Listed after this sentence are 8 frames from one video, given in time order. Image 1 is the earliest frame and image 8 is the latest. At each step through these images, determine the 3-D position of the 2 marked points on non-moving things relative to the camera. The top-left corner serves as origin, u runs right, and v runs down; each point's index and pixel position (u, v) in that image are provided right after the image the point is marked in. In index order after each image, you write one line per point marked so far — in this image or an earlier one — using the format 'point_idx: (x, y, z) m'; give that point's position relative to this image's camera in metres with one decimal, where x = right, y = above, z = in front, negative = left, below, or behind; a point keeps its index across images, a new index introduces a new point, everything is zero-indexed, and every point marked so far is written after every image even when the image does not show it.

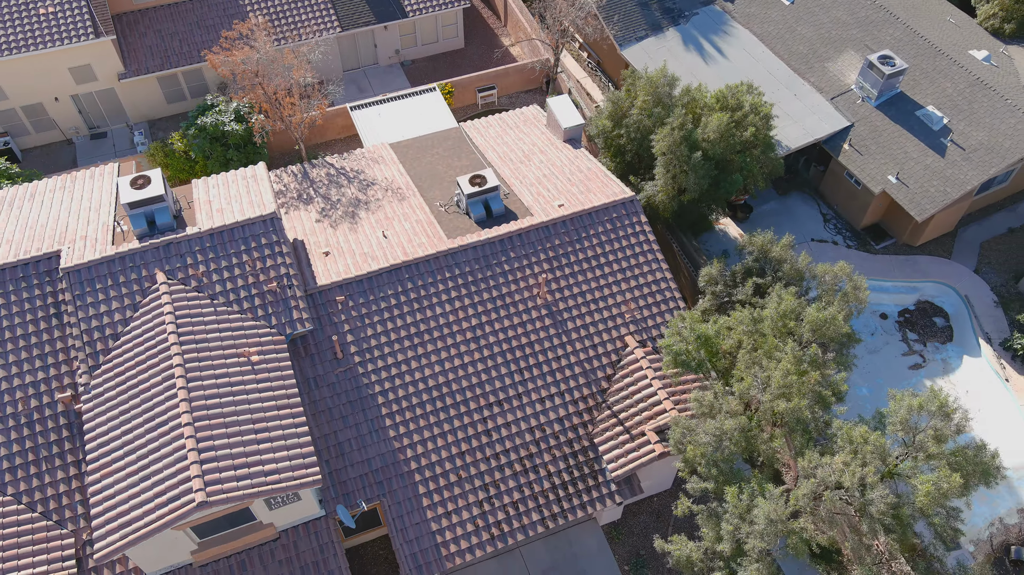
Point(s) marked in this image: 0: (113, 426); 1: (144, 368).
0: (-9.1, -3.1, +18.6) m
1: (-8.6, -1.8, +18.9) m
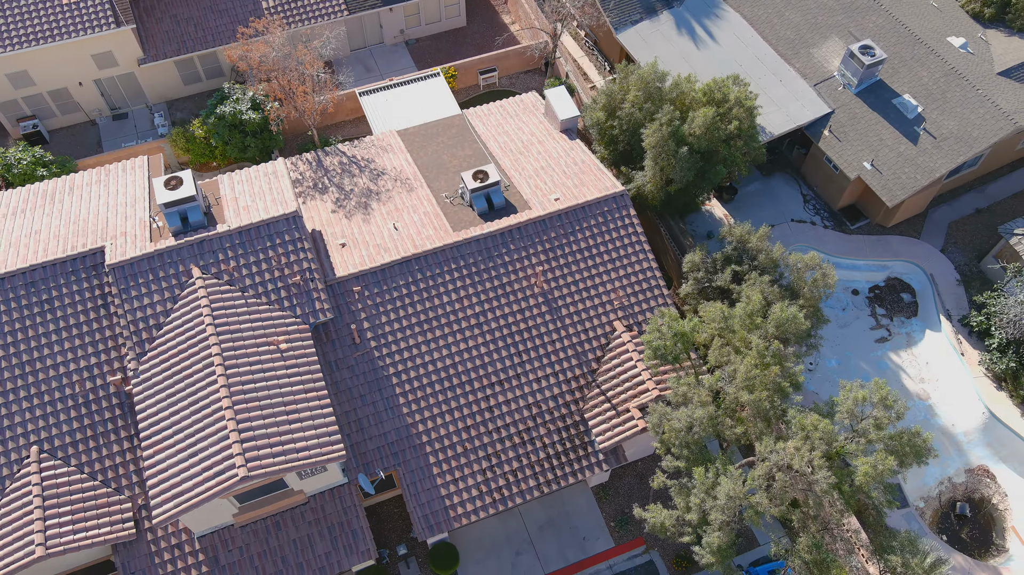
0: (-9.2, -3.1, +21.2) m
1: (-8.6, -1.7, +21.4) m
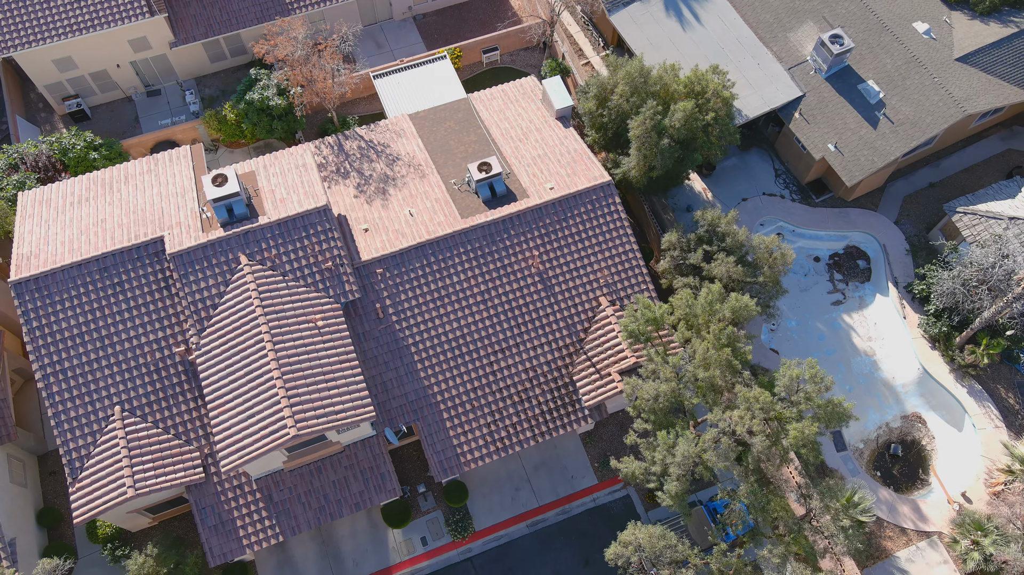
0: (-9.2, -2.7, +25.5) m
1: (-8.6, -1.4, +25.6) m
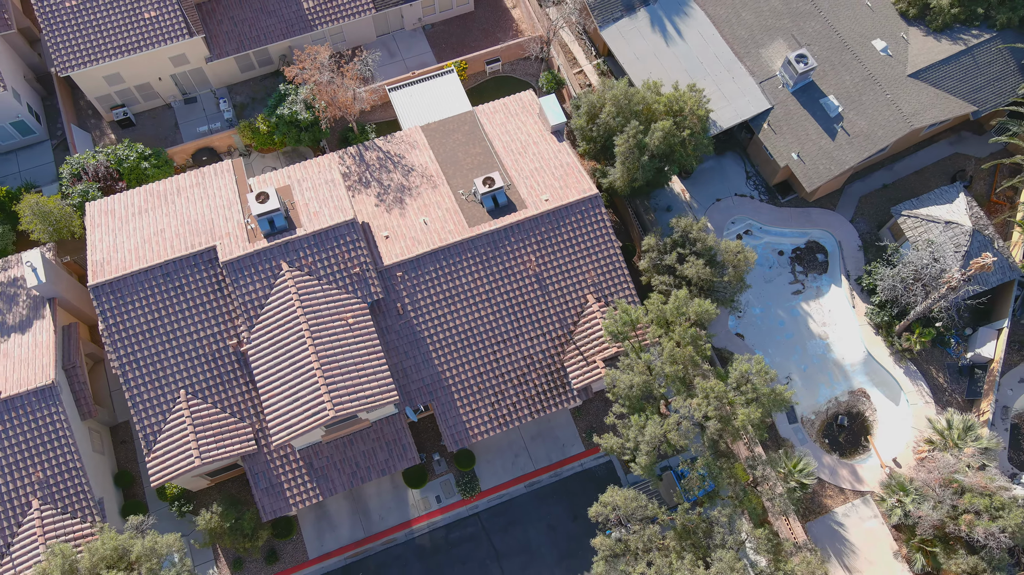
0: (-9.1, -2.9, +30.5) m
1: (-8.6, -1.5, +30.5) m
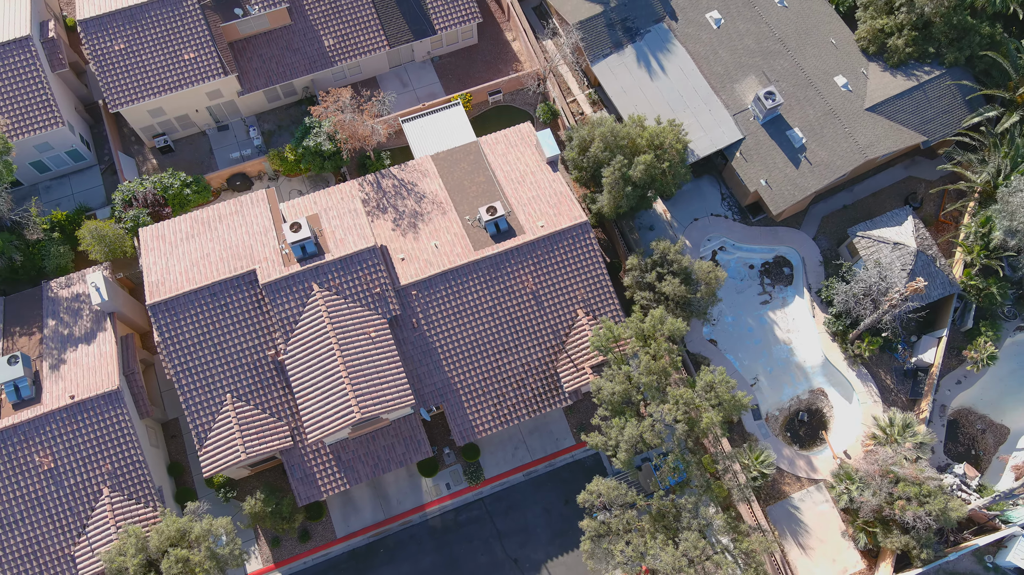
0: (-9.1, -3.7, +35.5) m
1: (-8.6, -2.3, +35.4) m
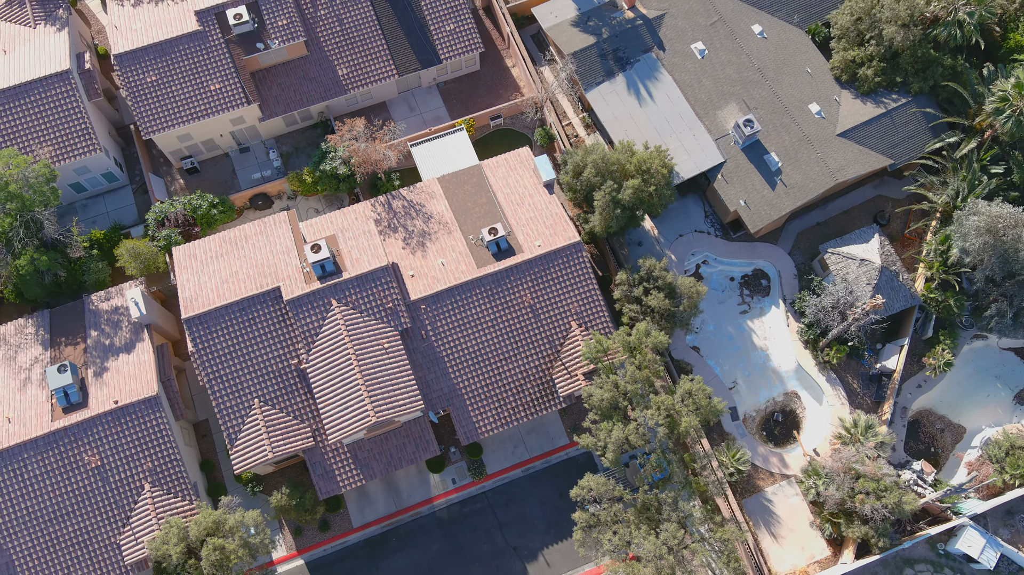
0: (-9.2, -4.5, +39.4) m
1: (-8.6, -3.1, +39.3) m
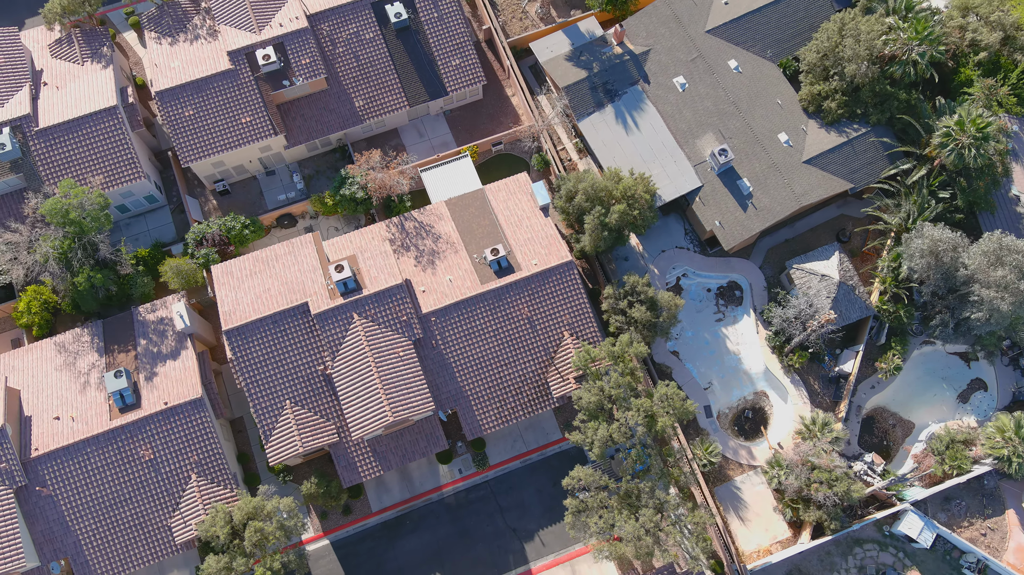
0: (-9.2, -5.3, +45.1) m
1: (-8.7, -4.0, +45.0) m
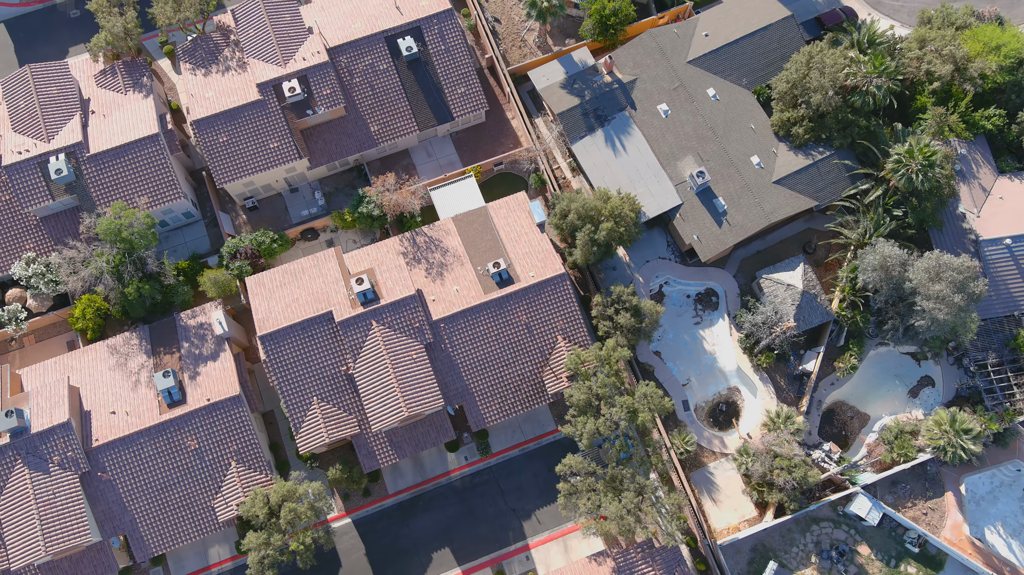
0: (-9.2, -6.0, +51.4) m
1: (-8.7, -4.7, +51.3) m
